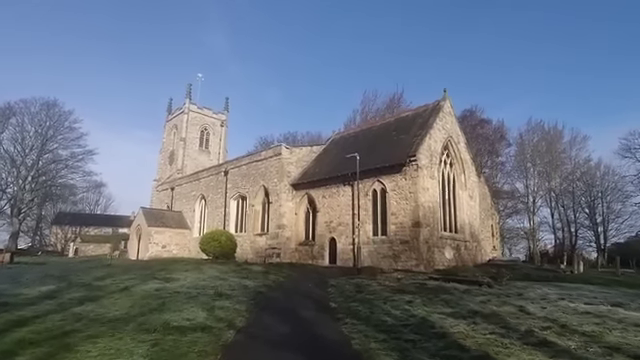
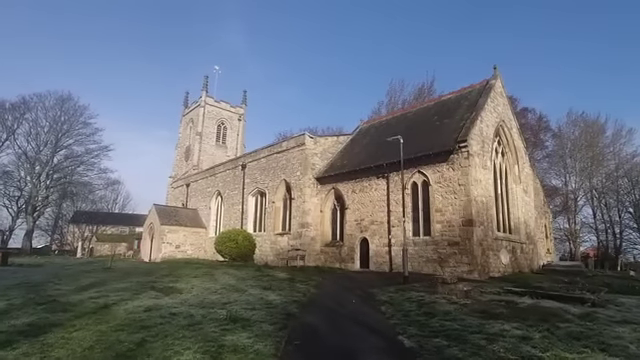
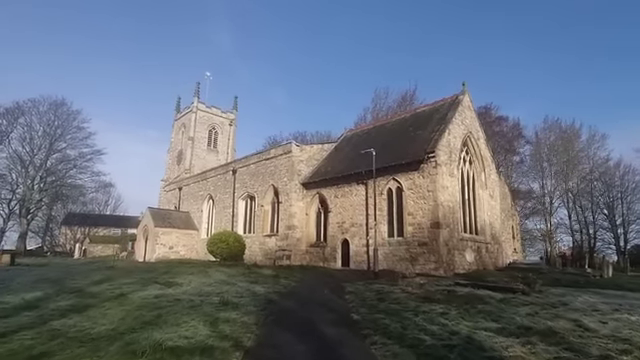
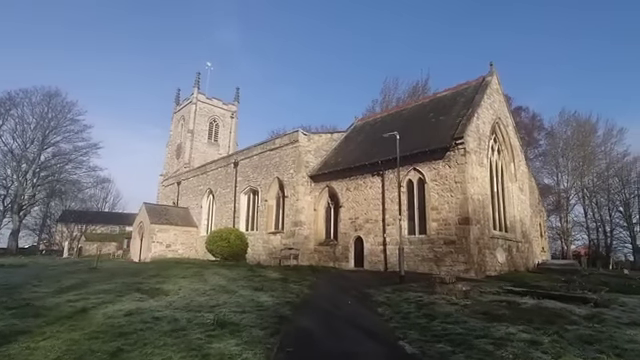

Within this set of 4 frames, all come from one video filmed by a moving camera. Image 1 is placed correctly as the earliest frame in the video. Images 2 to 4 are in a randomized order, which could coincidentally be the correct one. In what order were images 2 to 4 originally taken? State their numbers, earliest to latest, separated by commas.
3, 2, 4
